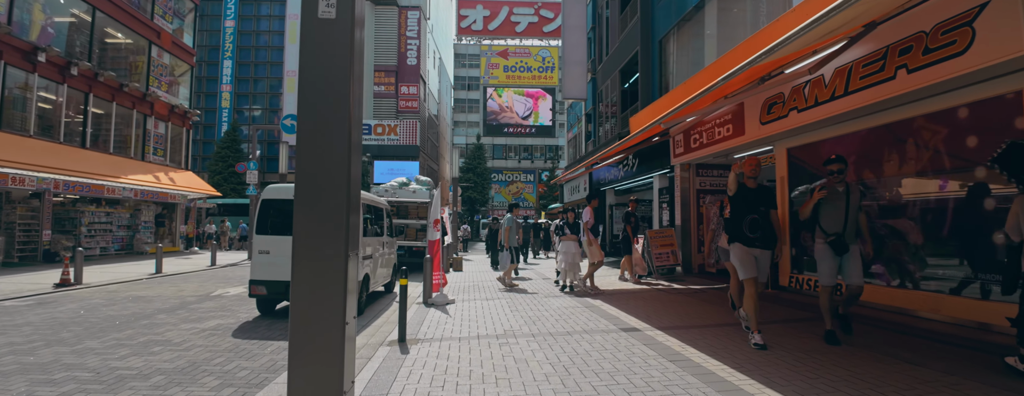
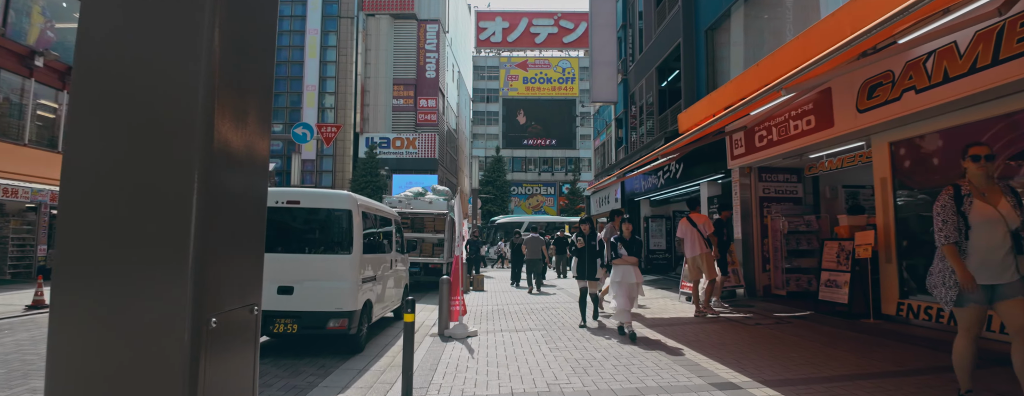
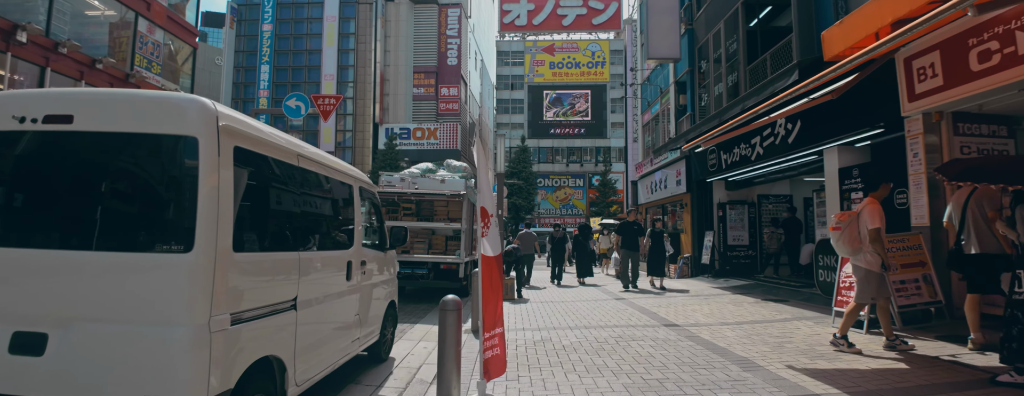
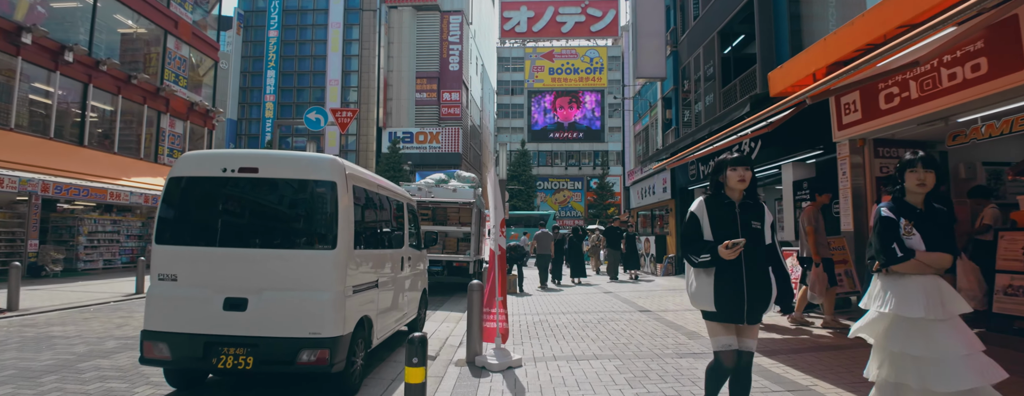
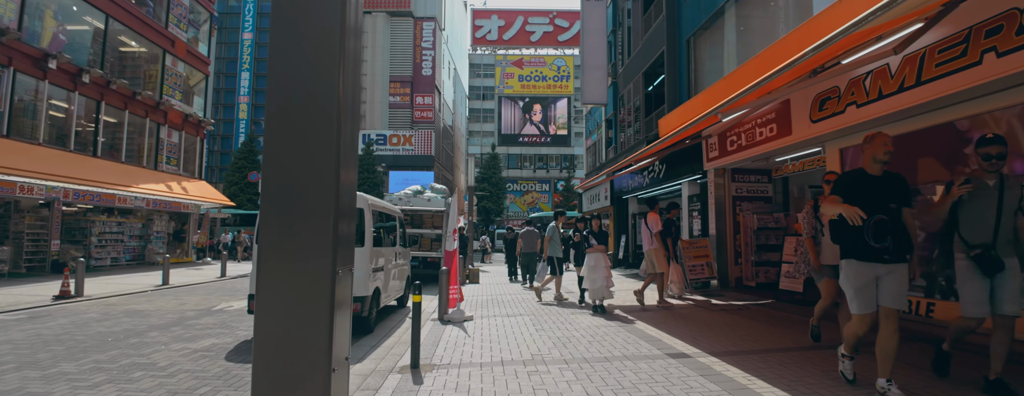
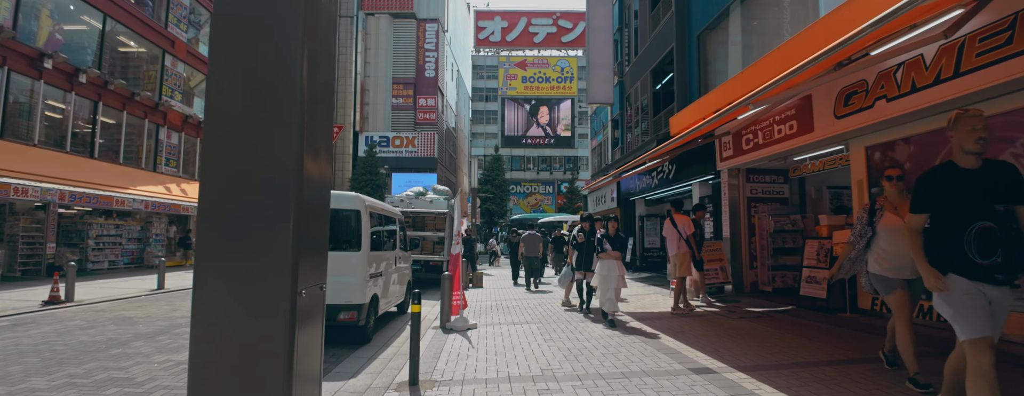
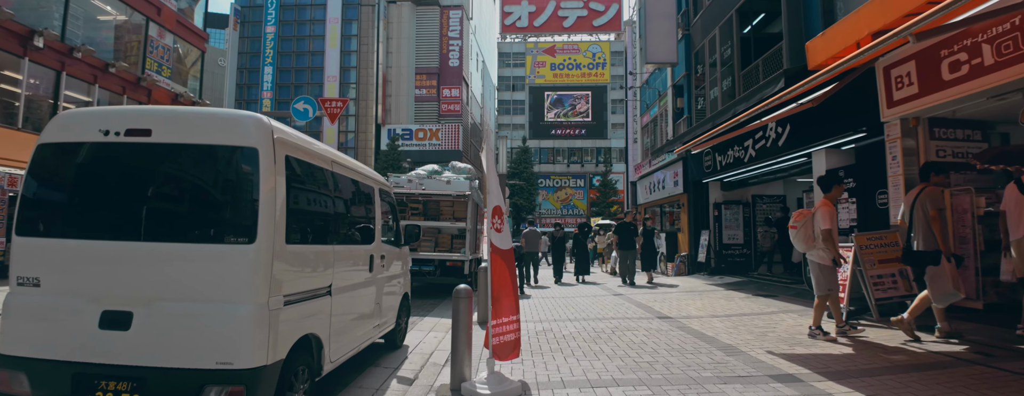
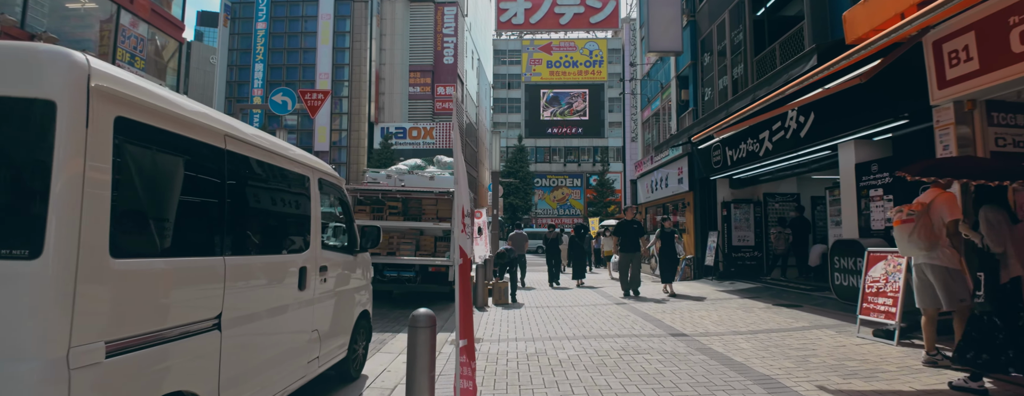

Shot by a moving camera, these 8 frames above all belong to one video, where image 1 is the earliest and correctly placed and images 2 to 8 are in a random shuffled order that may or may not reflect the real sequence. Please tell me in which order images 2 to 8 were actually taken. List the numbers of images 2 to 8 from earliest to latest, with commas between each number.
5, 6, 2, 4, 7, 3, 8
